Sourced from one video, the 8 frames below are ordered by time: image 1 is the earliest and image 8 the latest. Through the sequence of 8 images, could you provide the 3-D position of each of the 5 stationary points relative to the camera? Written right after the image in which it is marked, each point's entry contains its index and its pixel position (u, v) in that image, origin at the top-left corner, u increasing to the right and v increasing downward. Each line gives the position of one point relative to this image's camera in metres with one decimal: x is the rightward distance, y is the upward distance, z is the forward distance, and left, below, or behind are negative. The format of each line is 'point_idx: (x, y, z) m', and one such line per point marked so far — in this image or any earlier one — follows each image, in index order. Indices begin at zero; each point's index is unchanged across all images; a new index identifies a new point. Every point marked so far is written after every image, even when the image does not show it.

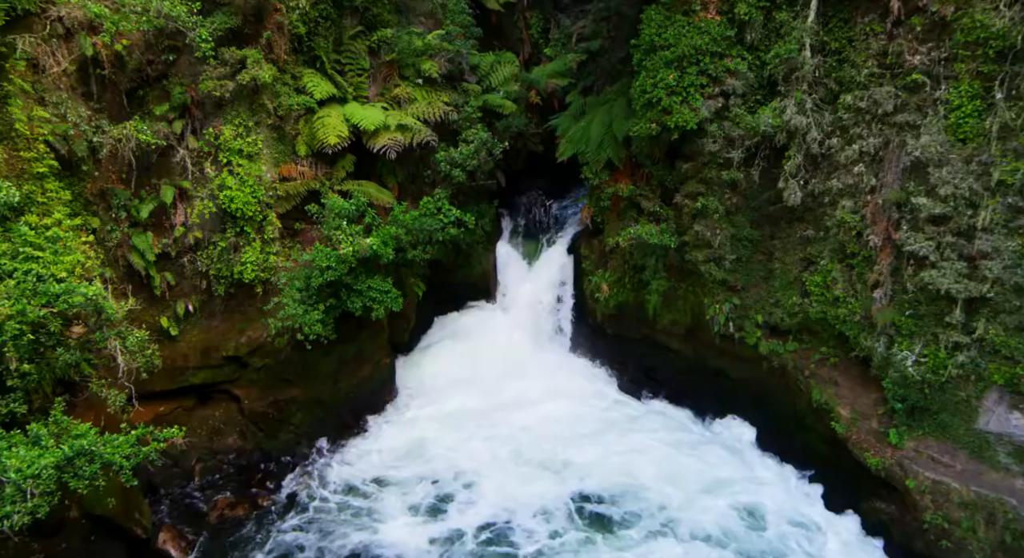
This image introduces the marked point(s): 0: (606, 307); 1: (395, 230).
0: (+1.3, -0.4, +10.1) m
1: (-1.4, +0.6, +8.3) m
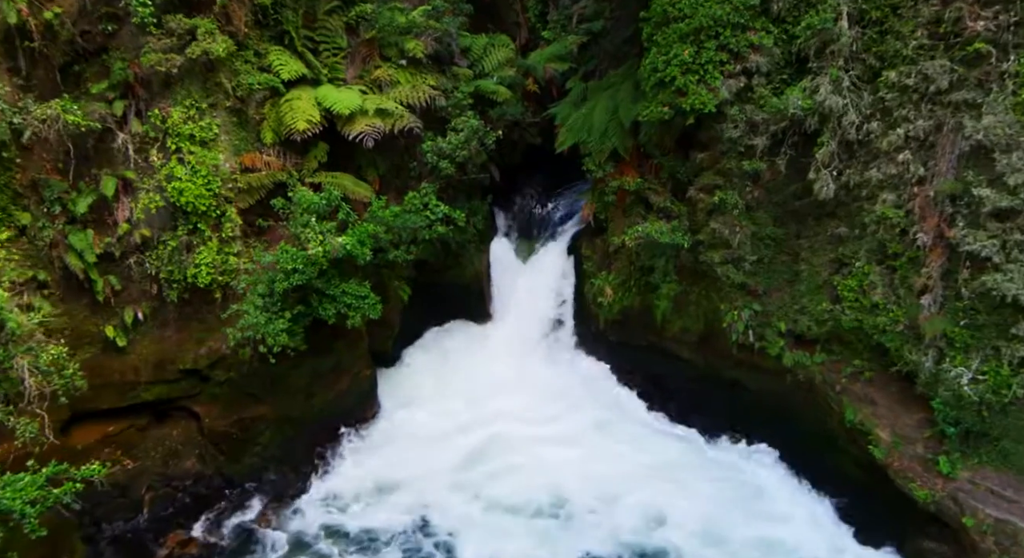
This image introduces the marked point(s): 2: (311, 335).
0: (+1.2, -0.4, +9.2) m
1: (-1.5, +0.5, +7.3) m
2: (-2.2, -0.6, +7.6) m
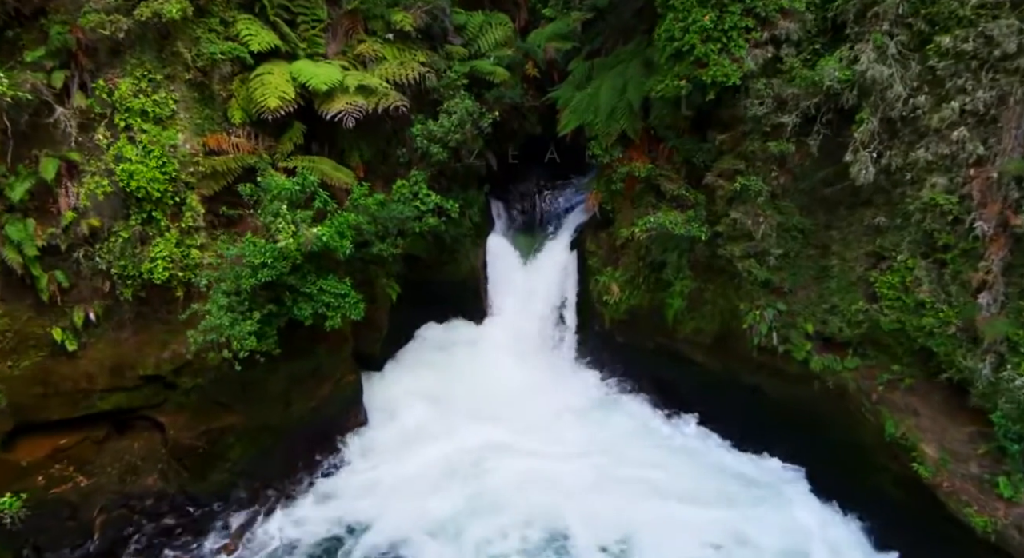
0: (+1.2, -0.4, +8.4) m
1: (-1.5, +0.6, +6.6) m
2: (-2.2, -0.5, +6.8) m
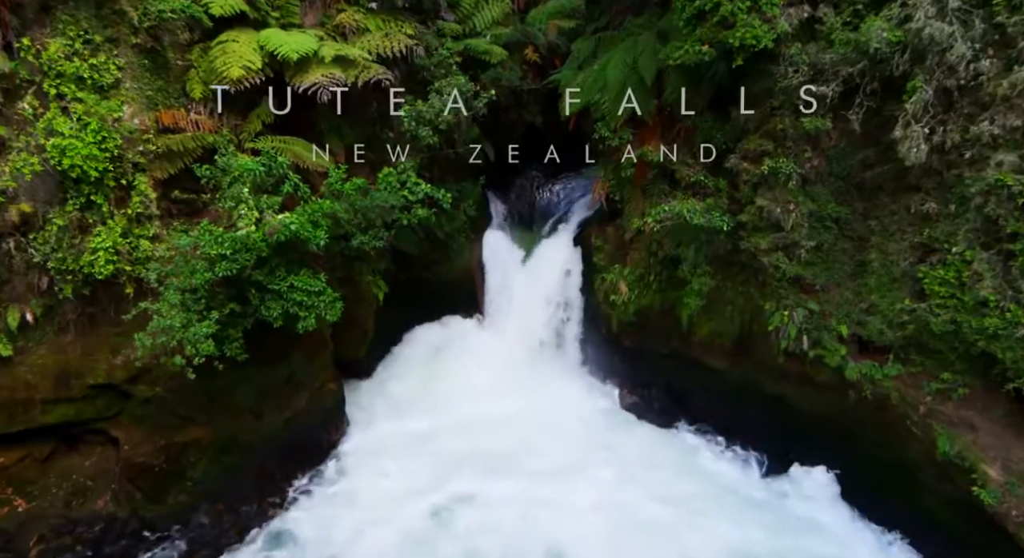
0: (+1.2, -0.4, +7.7) m
1: (-1.5, +0.6, +5.8) m
2: (-2.2, -0.5, +6.0) m
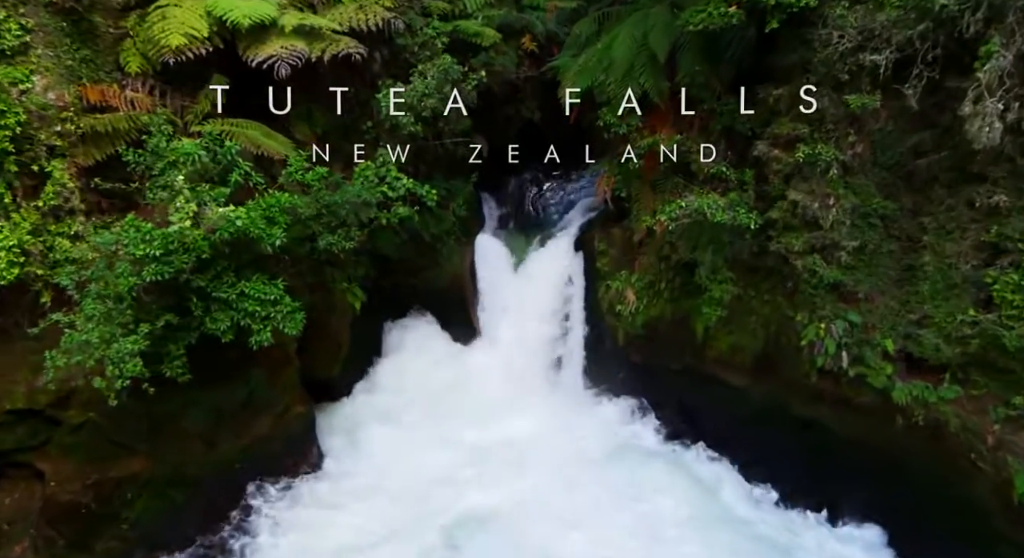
0: (+1.1, -0.4, +6.8) m
1: (-1.6, +0.6, +5.0) m
2: (-2.3, -0.6, +5.2) m
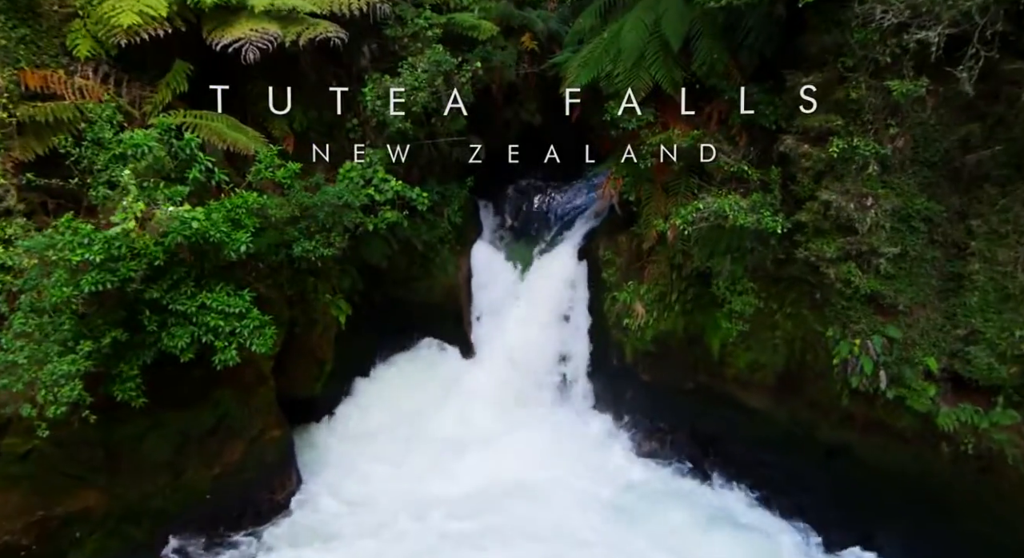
0: (+1.1, -0.5, +6.2) m
1: (-1.6, +0.5, +4.4) m
2: (-2.3, -0.6, +4.6) m
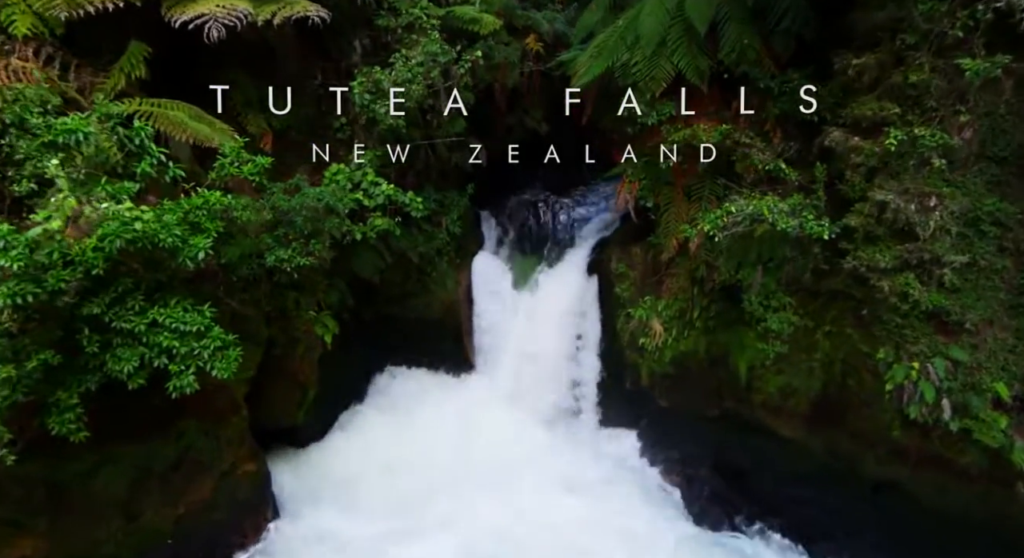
0: (+1.2, -0.6, +5.6) m
1: (-1.5, +0.4, +3.8) m
2: (-2.3, -0.7, +4.0) m
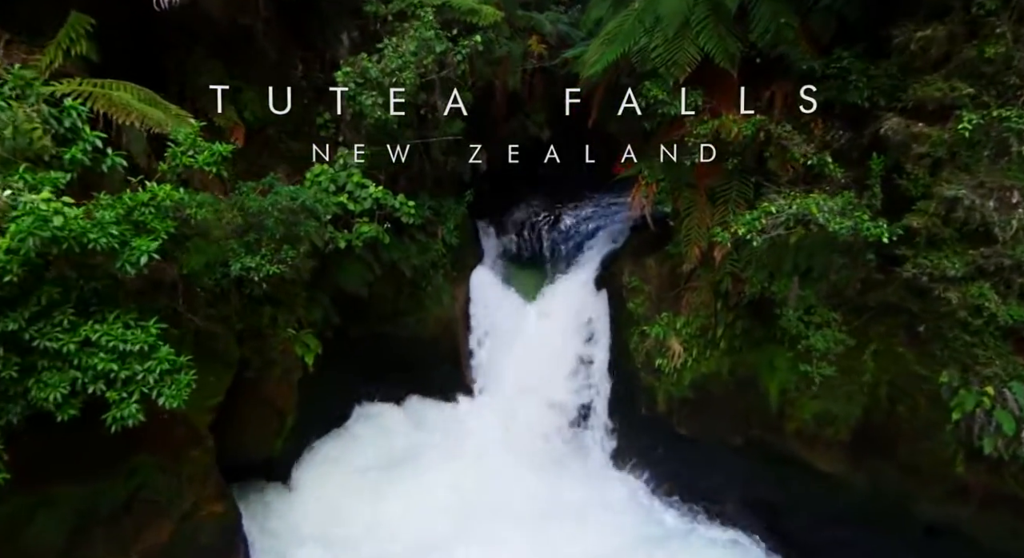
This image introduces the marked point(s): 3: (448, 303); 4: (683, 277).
0: (+1.2, -0.7, +5.0) m
1: (-1.5, +0.4, +3.2) m
2: (-2.2, -0.8, +3.4) m
3: (-0.6, -0.2, +6.1) m
4: (+1.3, 0.0, +5.2) m
